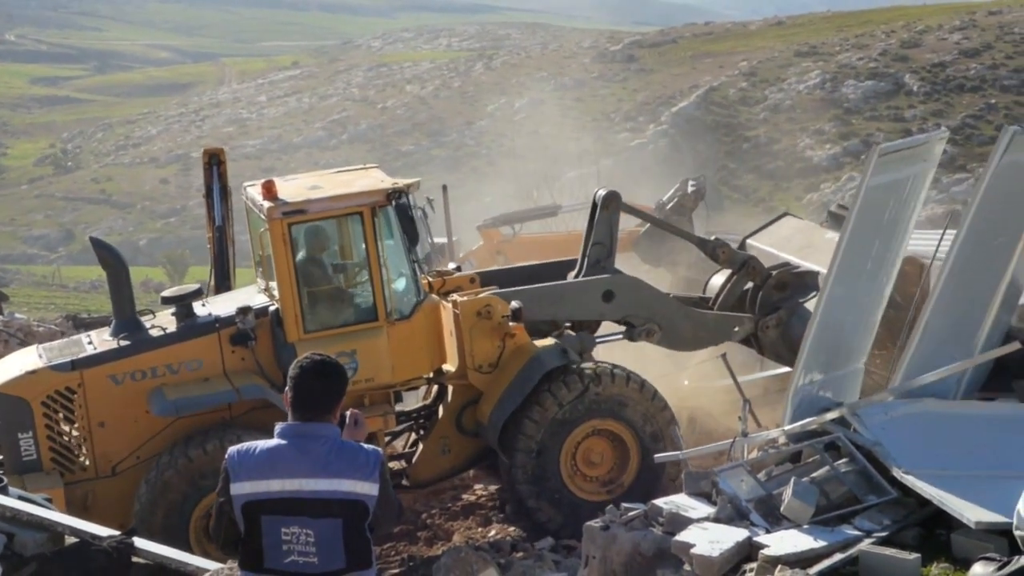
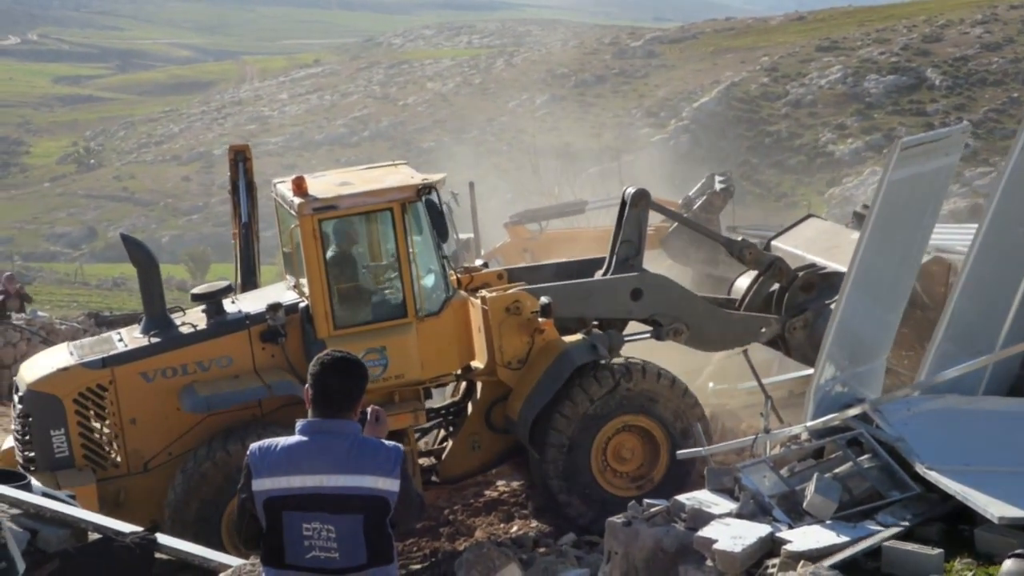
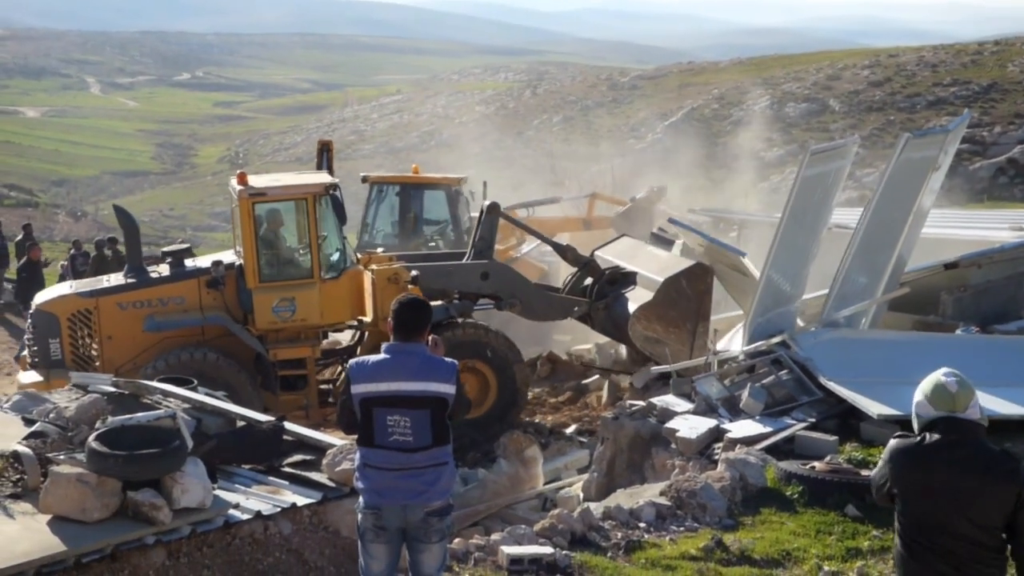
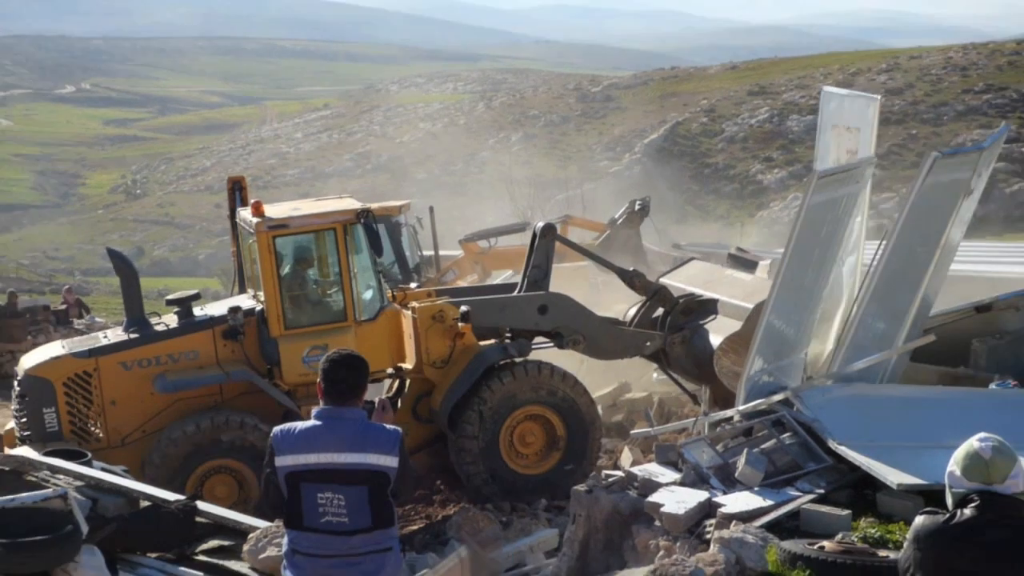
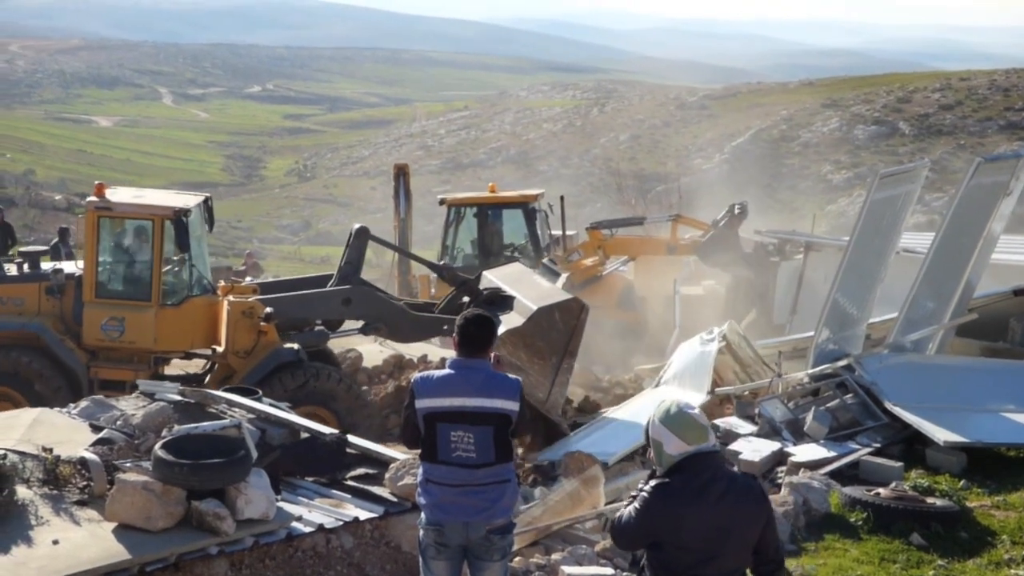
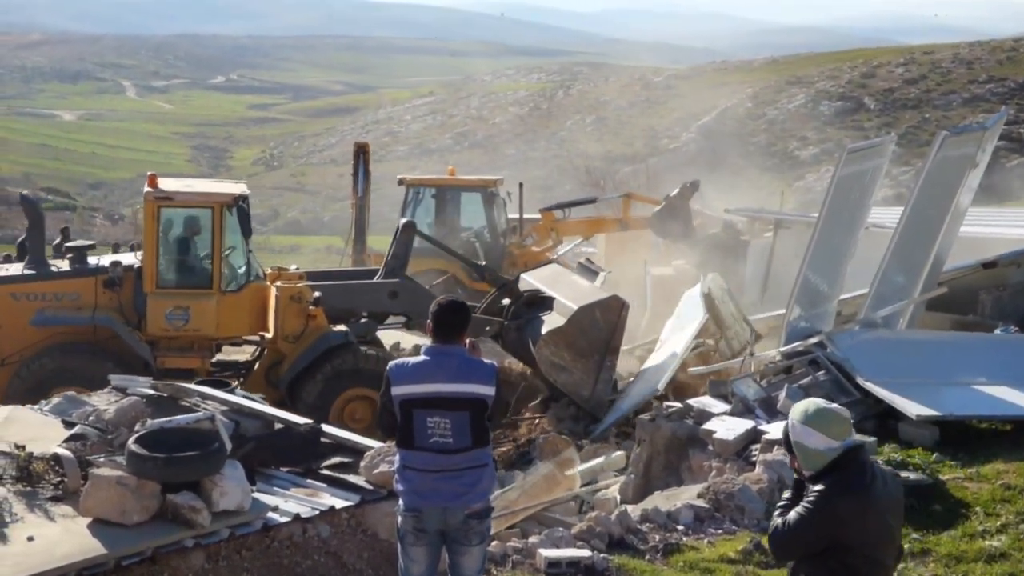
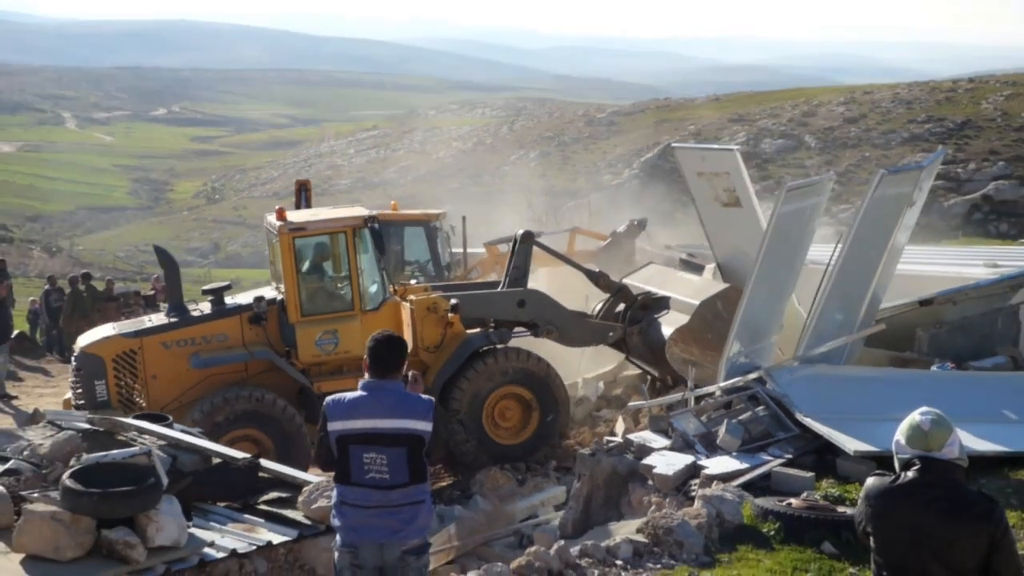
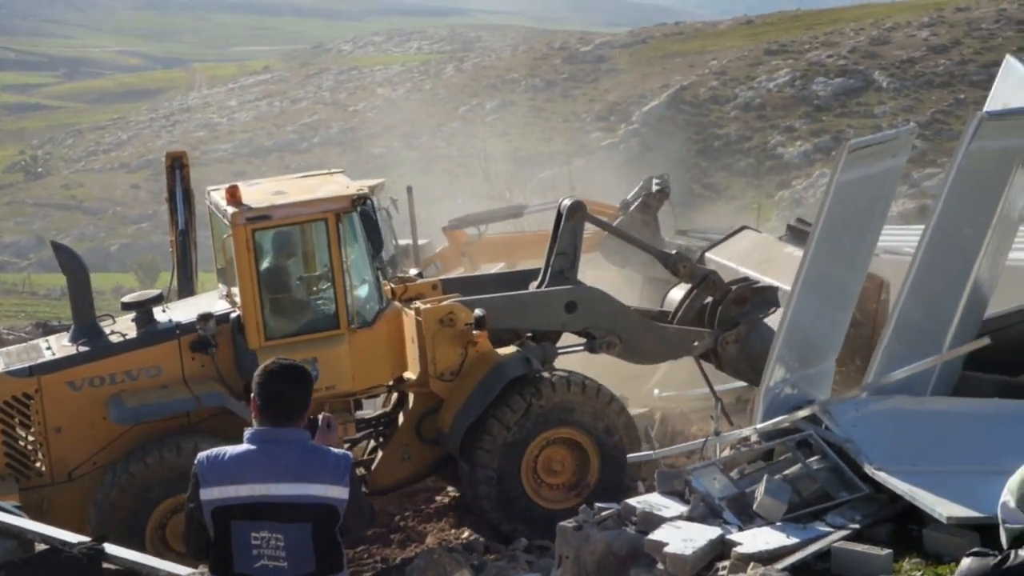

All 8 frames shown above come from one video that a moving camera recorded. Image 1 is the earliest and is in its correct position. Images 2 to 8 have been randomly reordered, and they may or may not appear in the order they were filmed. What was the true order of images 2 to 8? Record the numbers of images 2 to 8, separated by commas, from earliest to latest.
2, 8, 4, 7, 3, 6, 5
